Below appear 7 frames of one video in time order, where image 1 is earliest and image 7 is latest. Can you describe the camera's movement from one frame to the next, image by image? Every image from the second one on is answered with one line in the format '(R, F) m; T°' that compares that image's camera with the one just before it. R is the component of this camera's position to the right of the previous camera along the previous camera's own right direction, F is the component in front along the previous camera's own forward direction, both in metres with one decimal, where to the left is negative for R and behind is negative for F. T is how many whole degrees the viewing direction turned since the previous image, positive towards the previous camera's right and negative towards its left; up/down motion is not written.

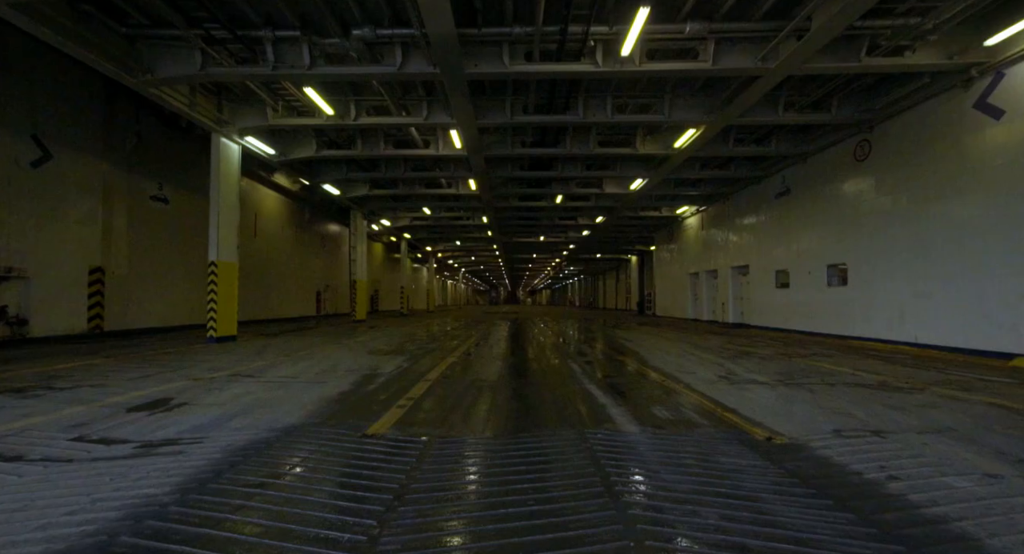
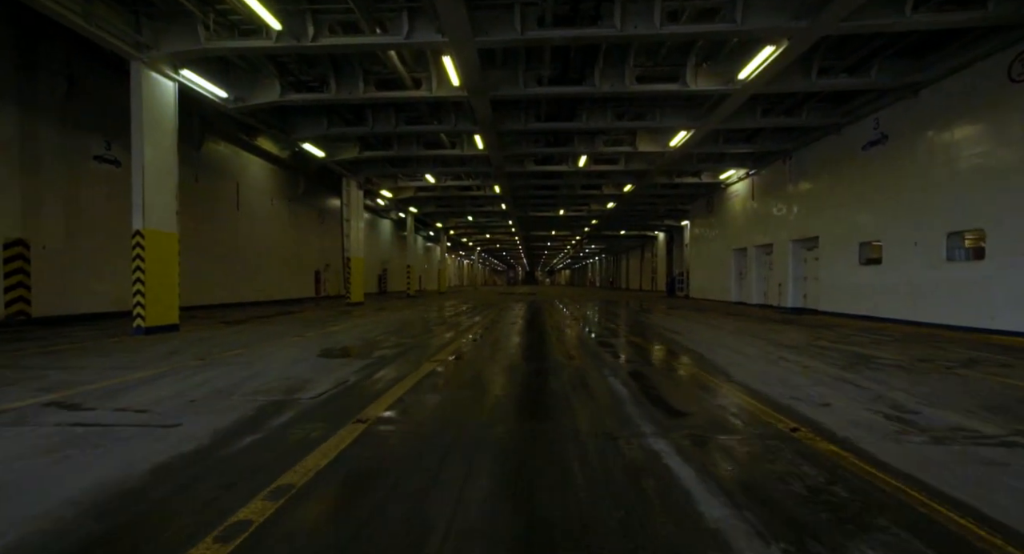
(+0.2, +3.3) m; -2°
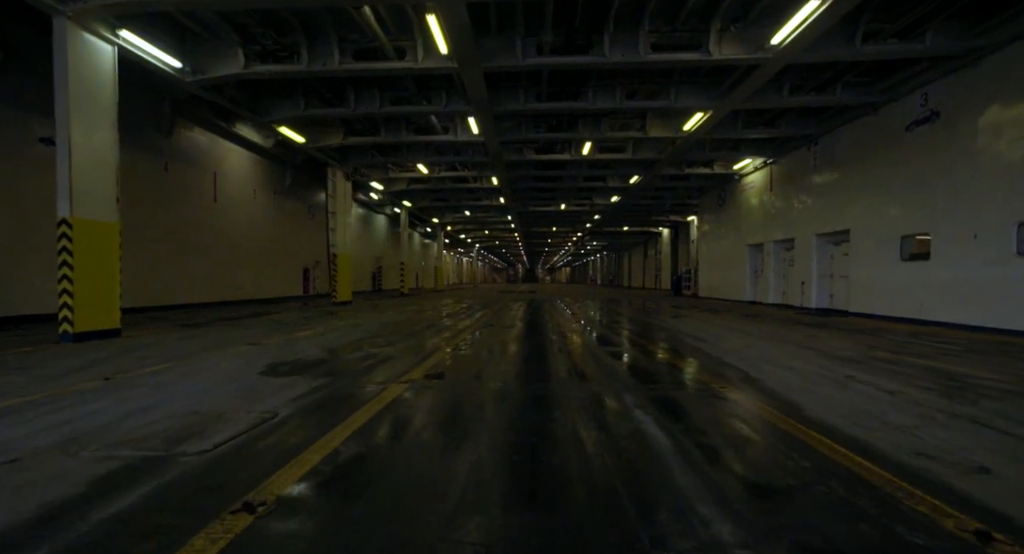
(+0.1, +1.6) m; 0°
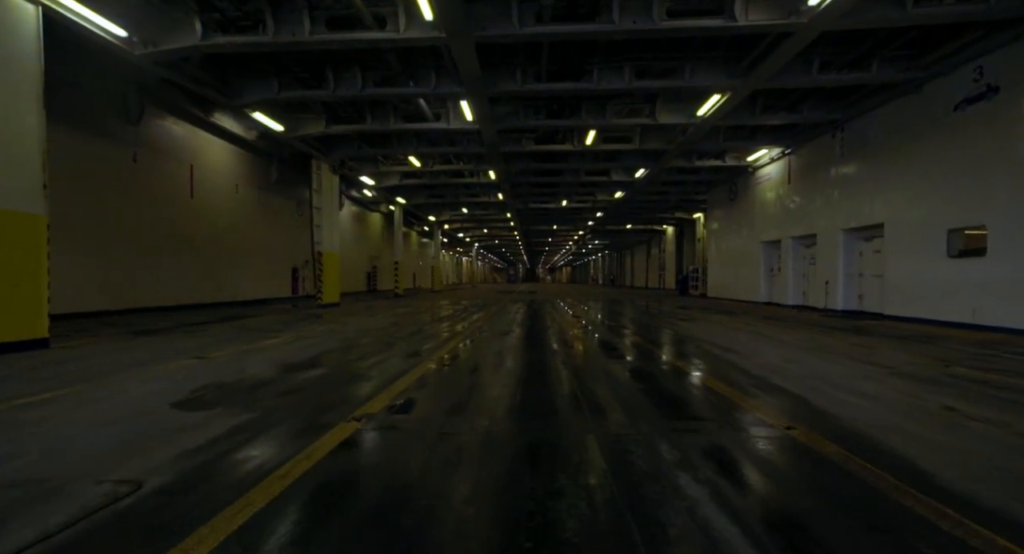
(+0.1, +1.5) m; 0°
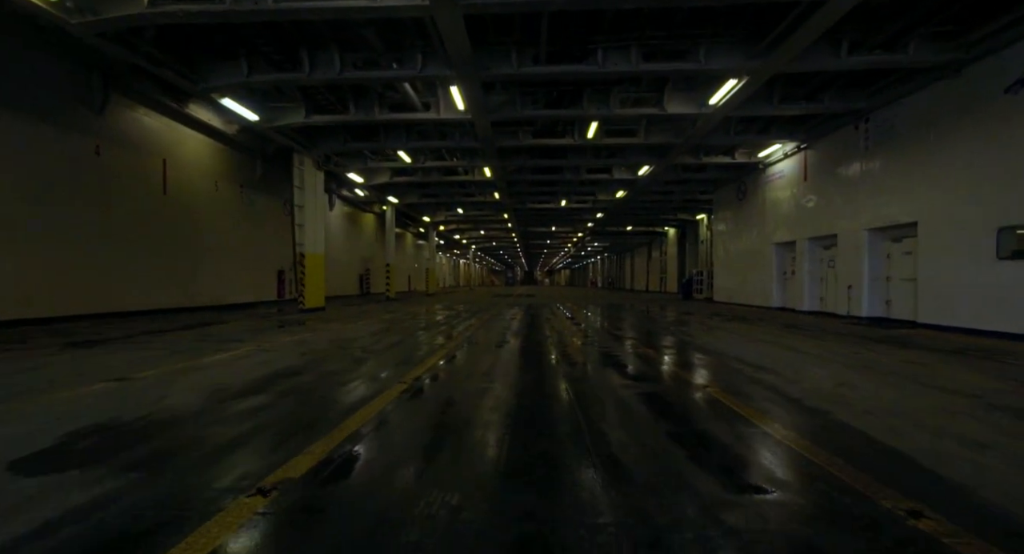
(+0.1, +1.3) m; 0°
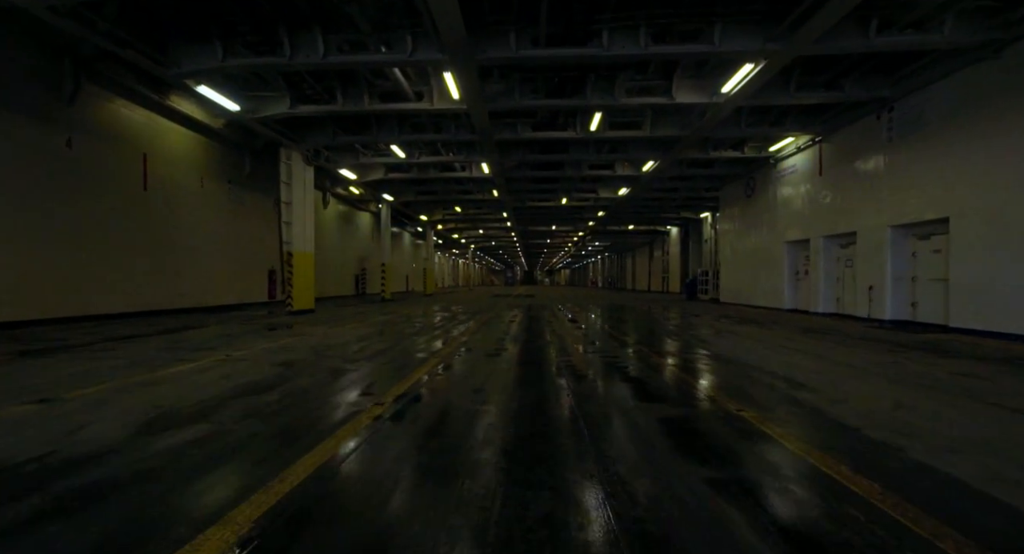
(0.0, +0.9) m; 0°
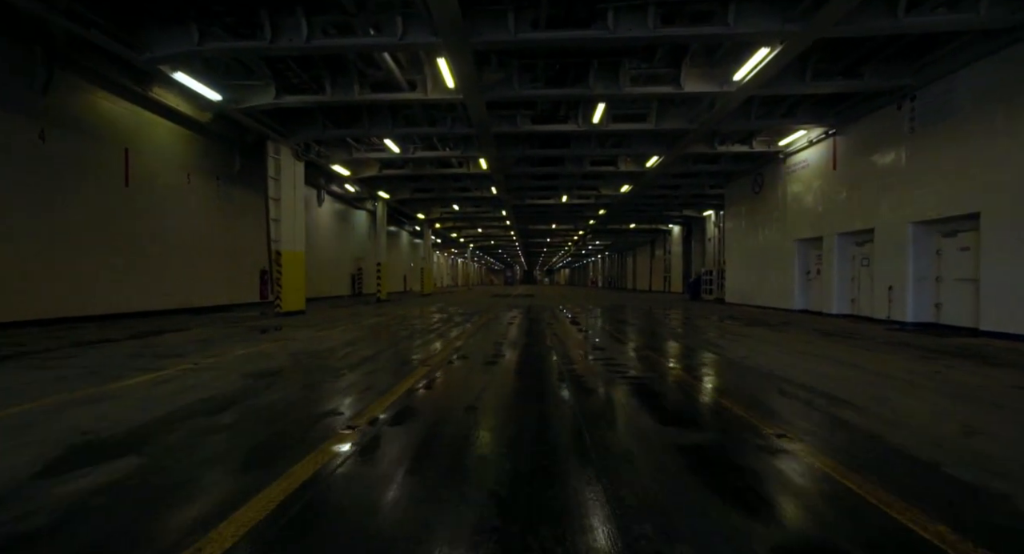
(0.0, +0.8) m; 0°
